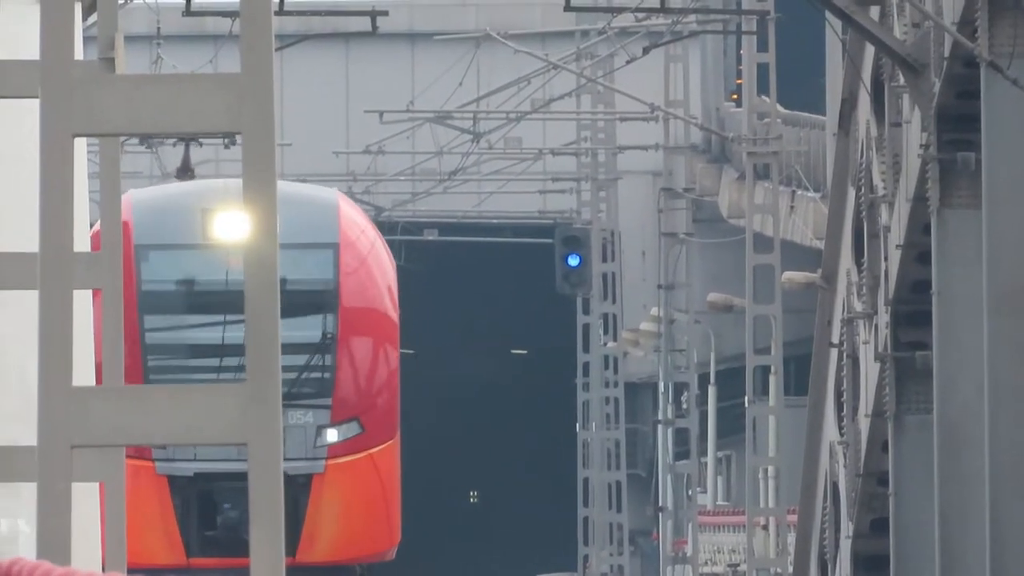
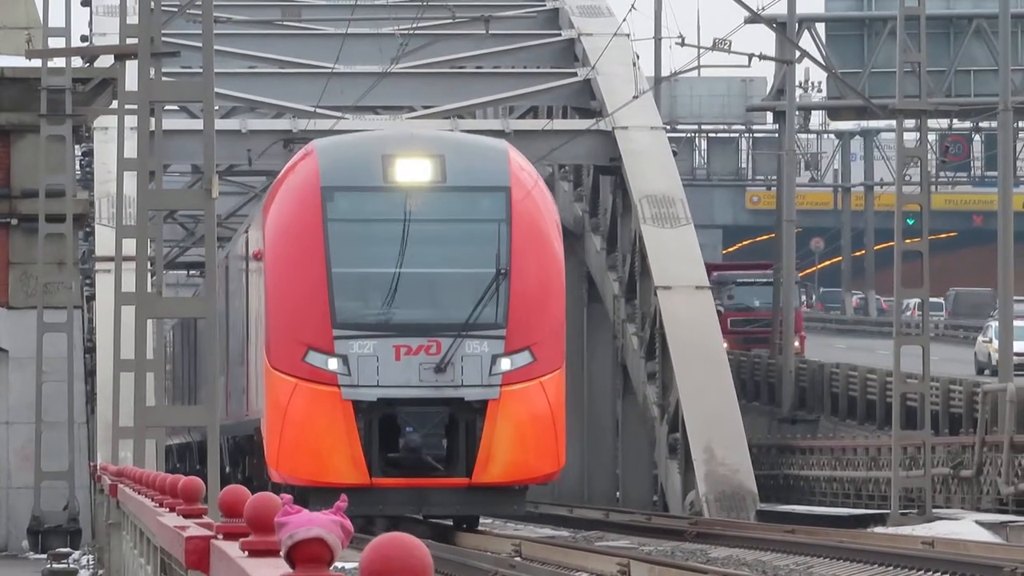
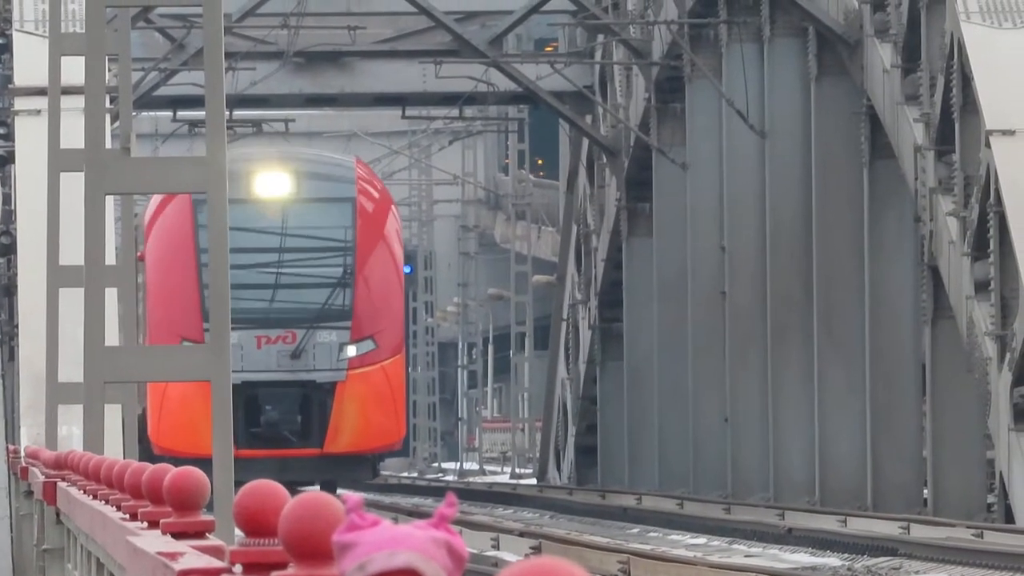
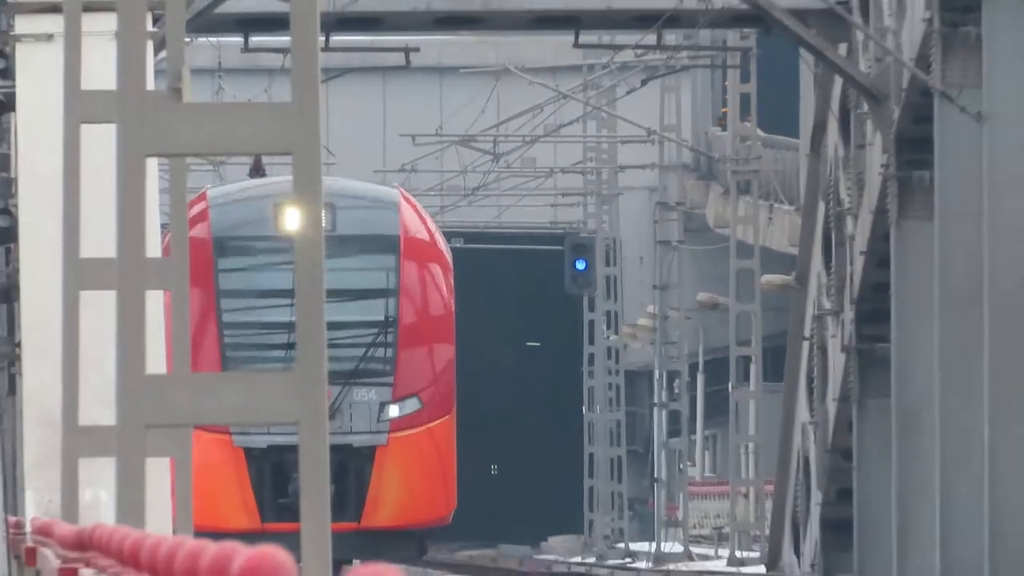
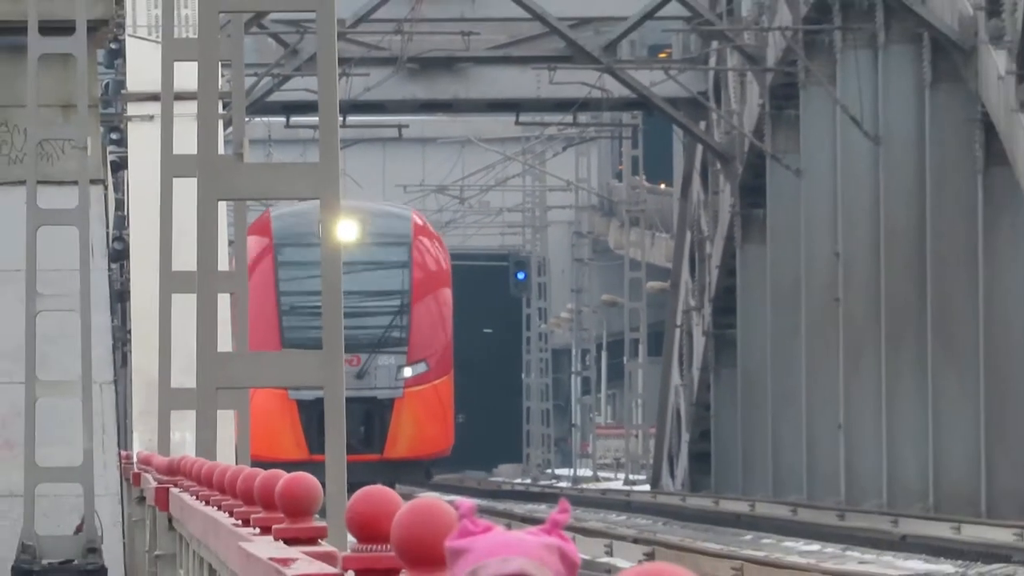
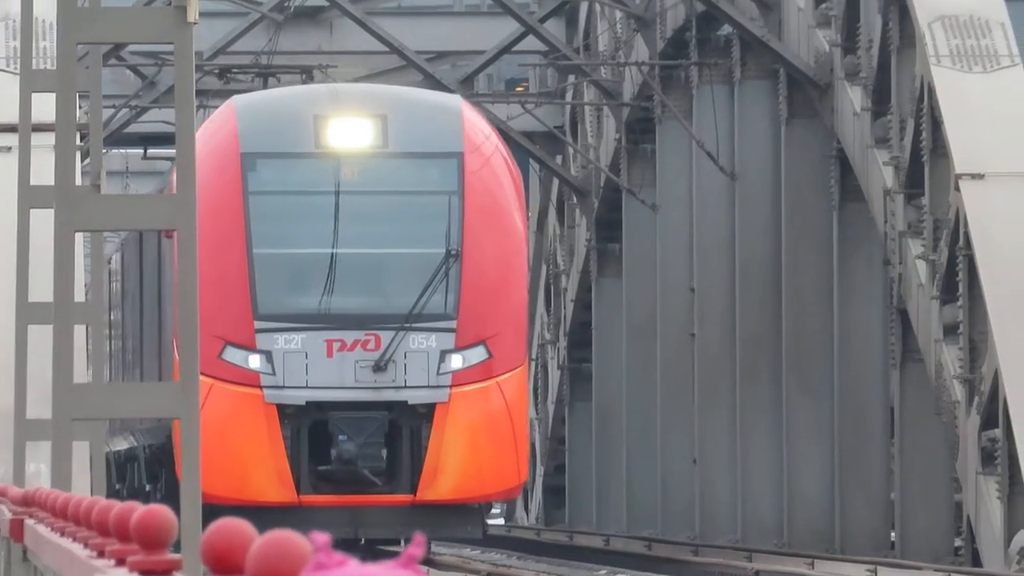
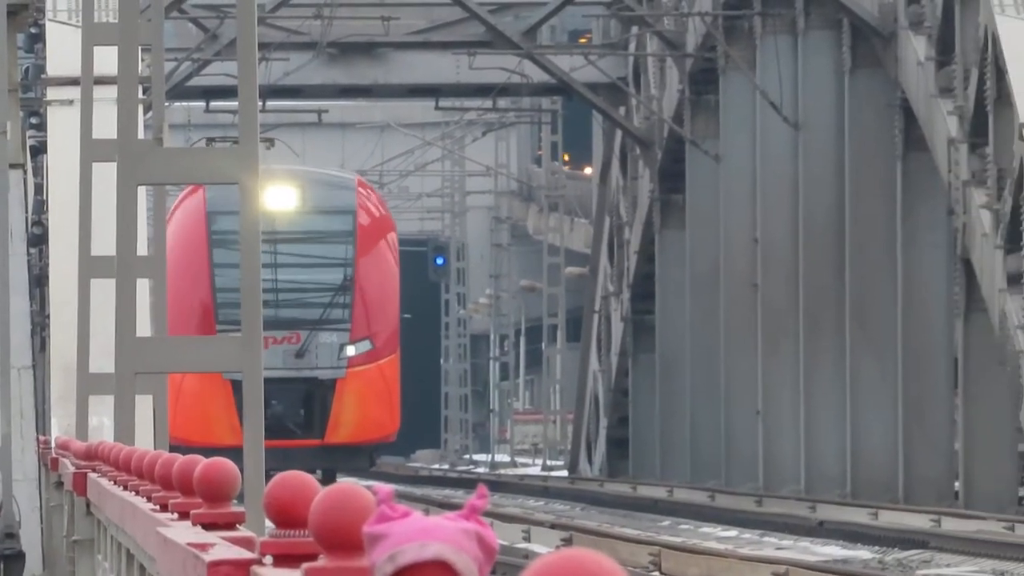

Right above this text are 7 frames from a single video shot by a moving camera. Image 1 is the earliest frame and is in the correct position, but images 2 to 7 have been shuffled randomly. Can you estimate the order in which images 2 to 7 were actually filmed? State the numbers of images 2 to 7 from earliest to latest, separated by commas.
4, 5, 7, 3, 6, 2
